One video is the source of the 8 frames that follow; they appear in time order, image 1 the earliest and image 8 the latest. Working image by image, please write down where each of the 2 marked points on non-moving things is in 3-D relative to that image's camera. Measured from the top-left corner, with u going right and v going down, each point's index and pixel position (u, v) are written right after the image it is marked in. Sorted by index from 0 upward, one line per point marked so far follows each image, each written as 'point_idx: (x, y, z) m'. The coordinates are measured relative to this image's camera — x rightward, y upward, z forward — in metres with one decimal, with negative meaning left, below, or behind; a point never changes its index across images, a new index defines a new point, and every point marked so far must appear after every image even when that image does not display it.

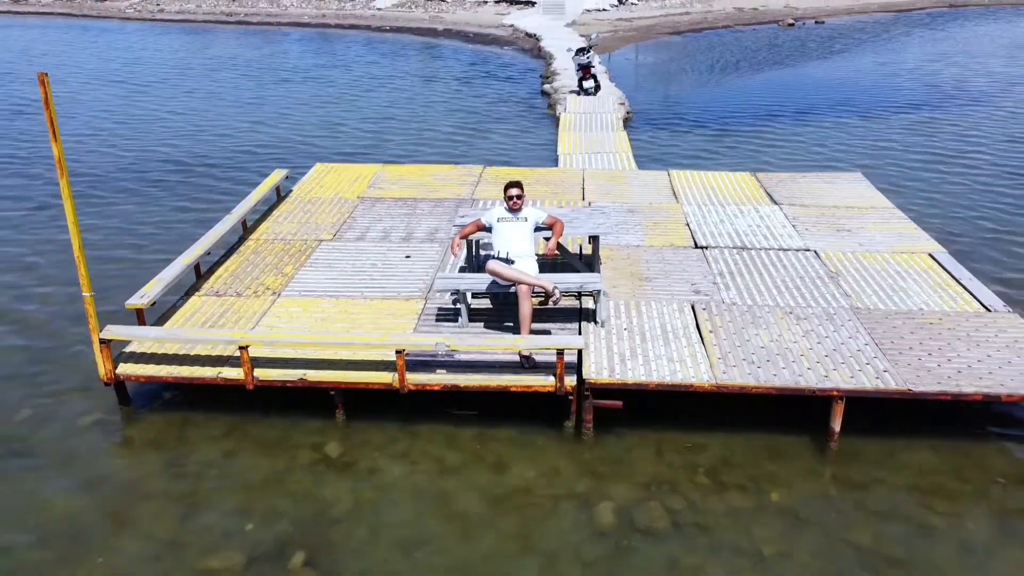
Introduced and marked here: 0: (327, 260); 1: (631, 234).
0: (-2.4, +0.4, +10.9) m
1: (+1.7, +0.8, +11.6) m
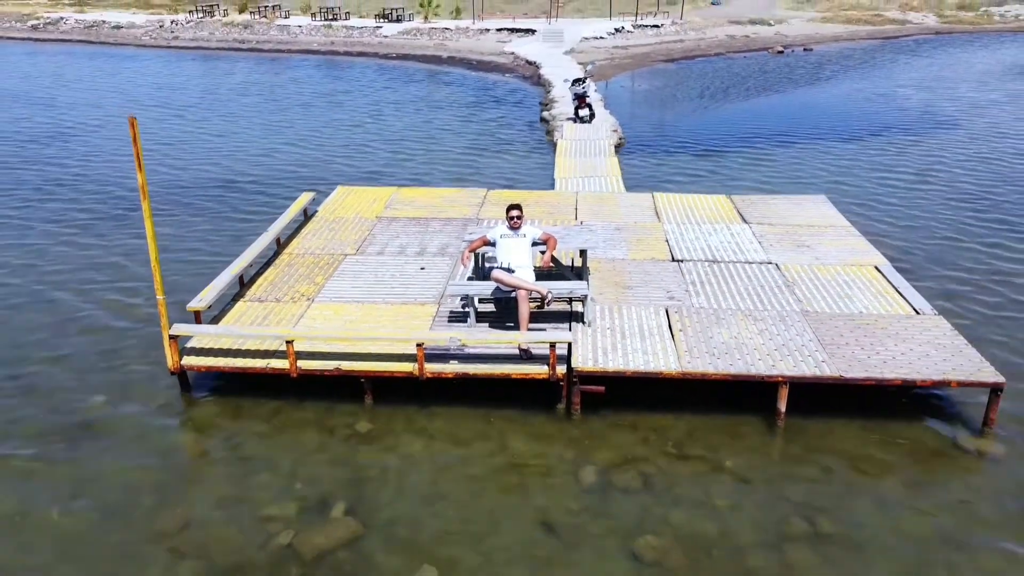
0: (-2.4, +0.3, +12.6) m
1: (+1.7, +0.7, +13.2) m
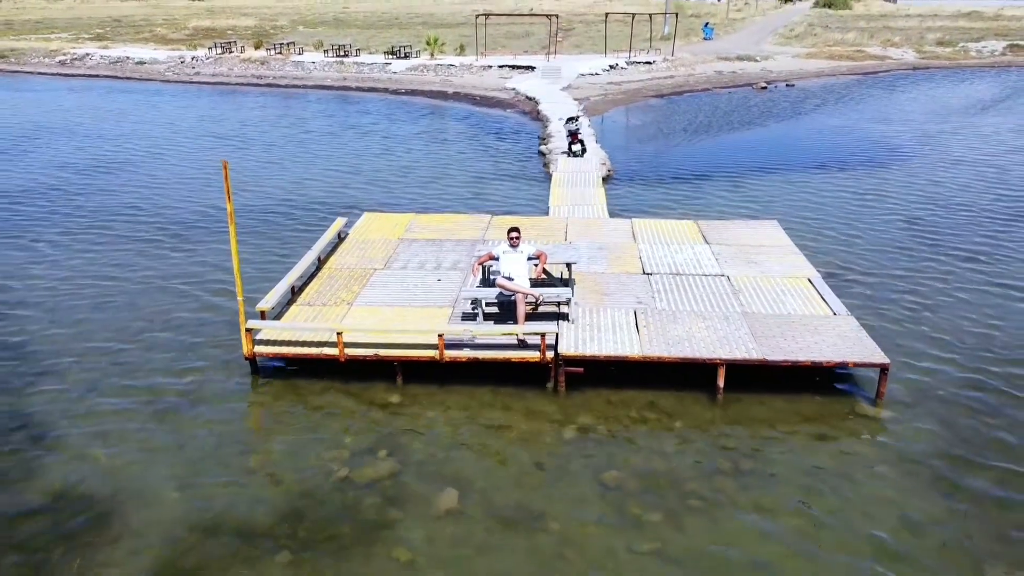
0: (-2.4, +0.1, +15.4) m
1: (+1.7, +0.5, +16.1) m
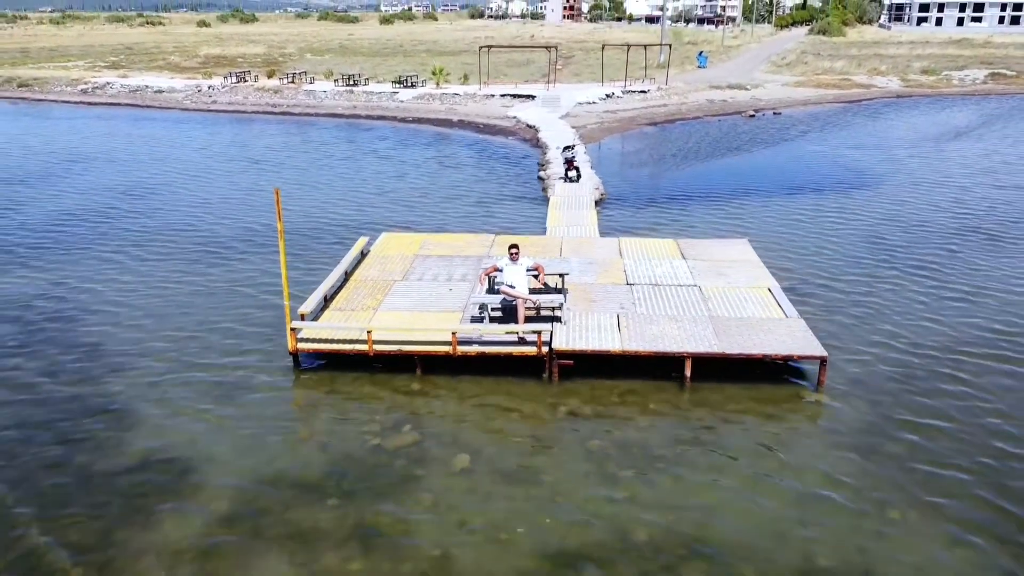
0: (-2.4, -0.1, +17.9) m
1: (+1.7, +0.3, +18.6) m
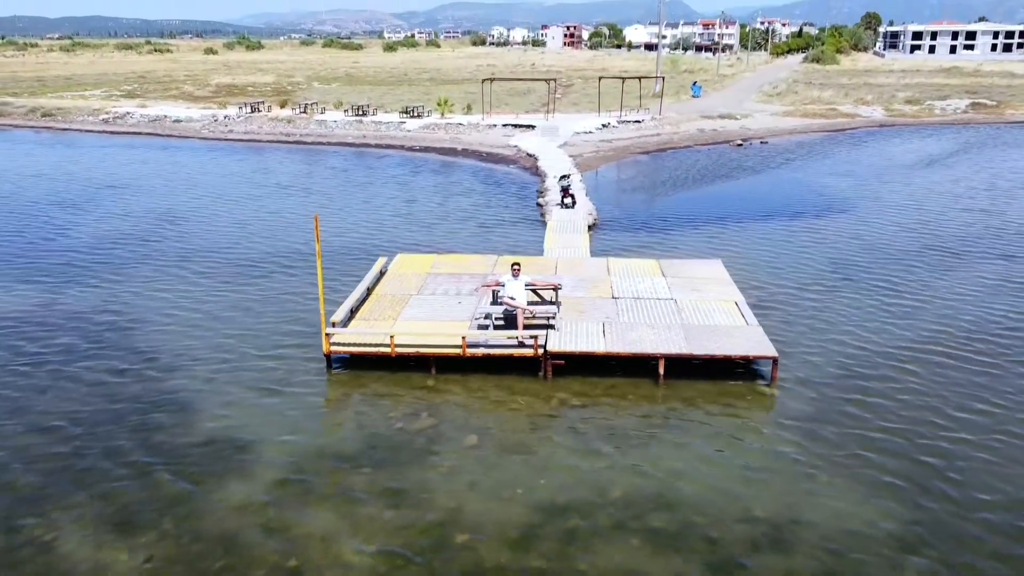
0: (-2.4, -0.4, +20.7) m
1: (+1.7, -0.1, +21.4) m
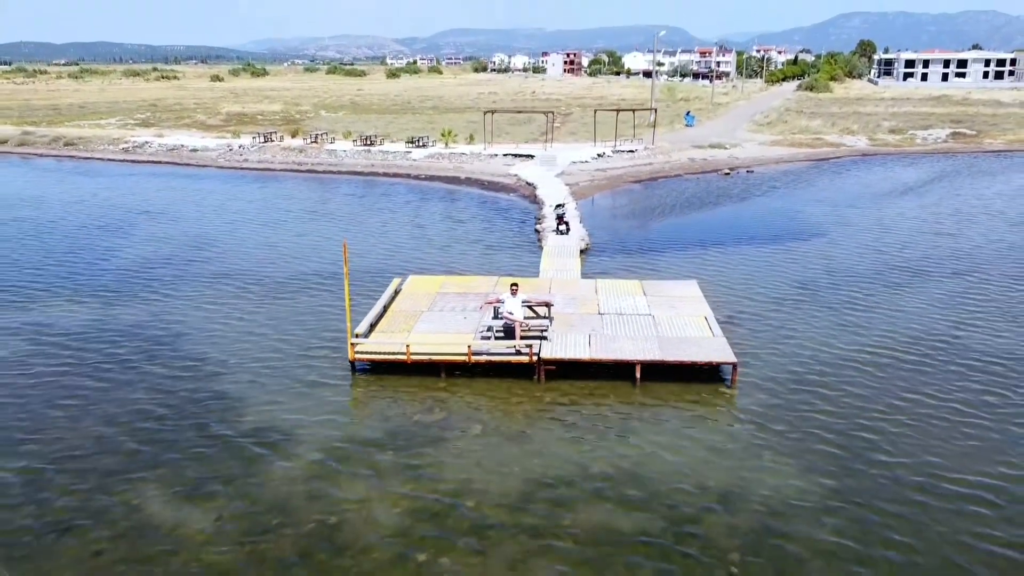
0: (-2.4, -0.9, +23.8) m
1: (+1.7, -0.6, +24.5) m
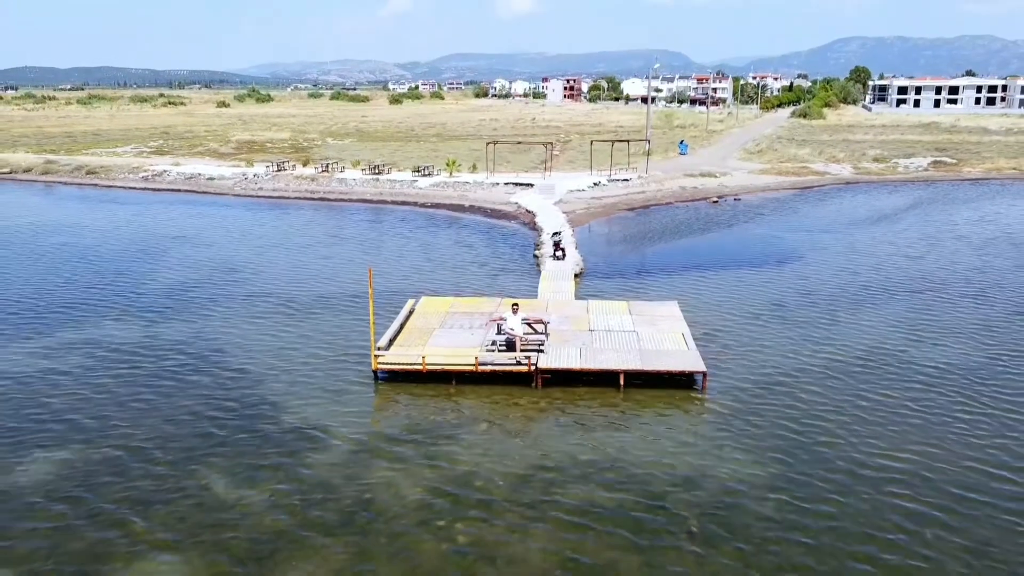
0: (-2.4, -1.5, +27.2) m
1: (+1.7, -1.2, +27.9) m
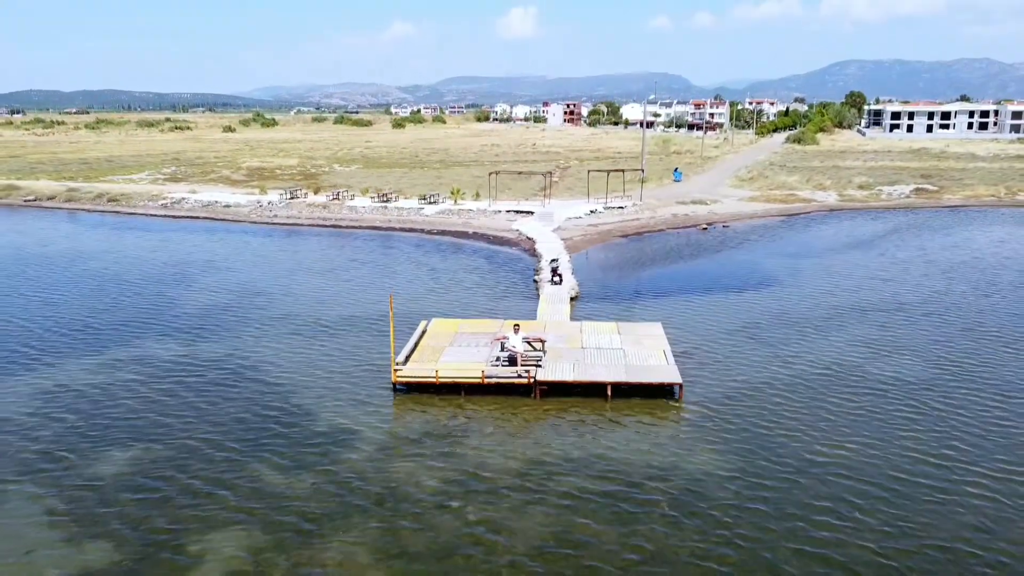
0: (-2.3, -2.4, +30.8) m
1: (+1.8, -2.1, +31.5) m
